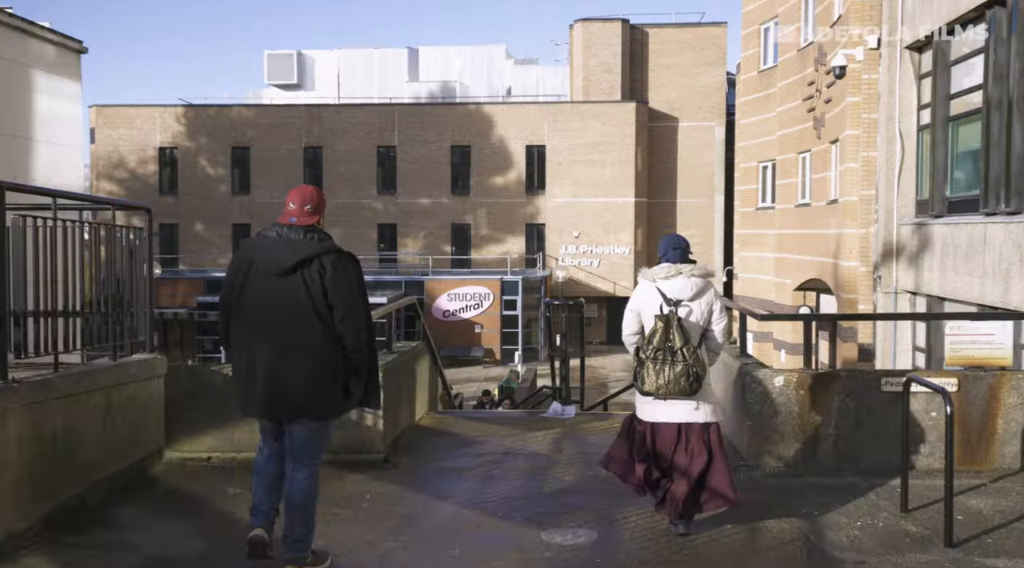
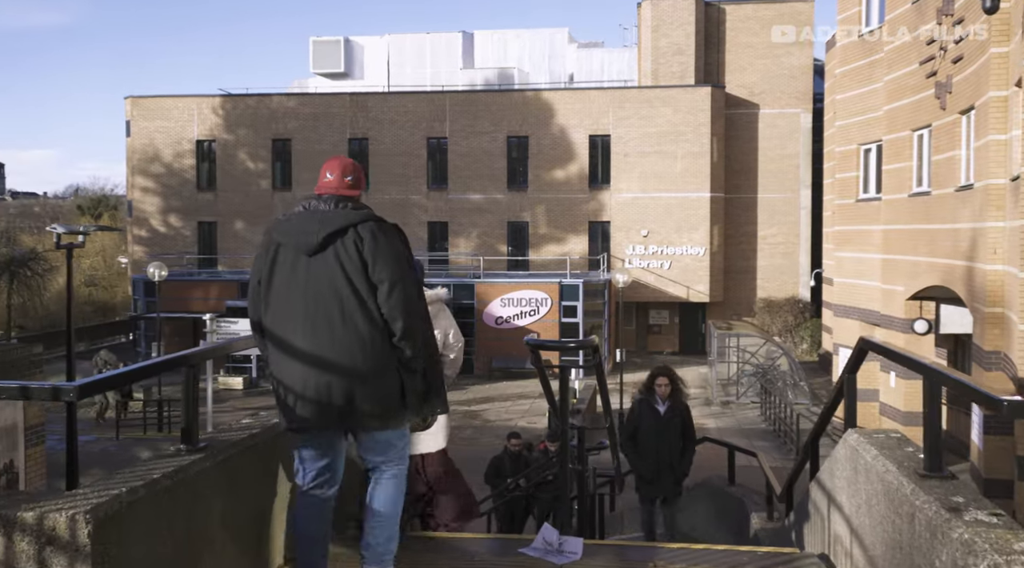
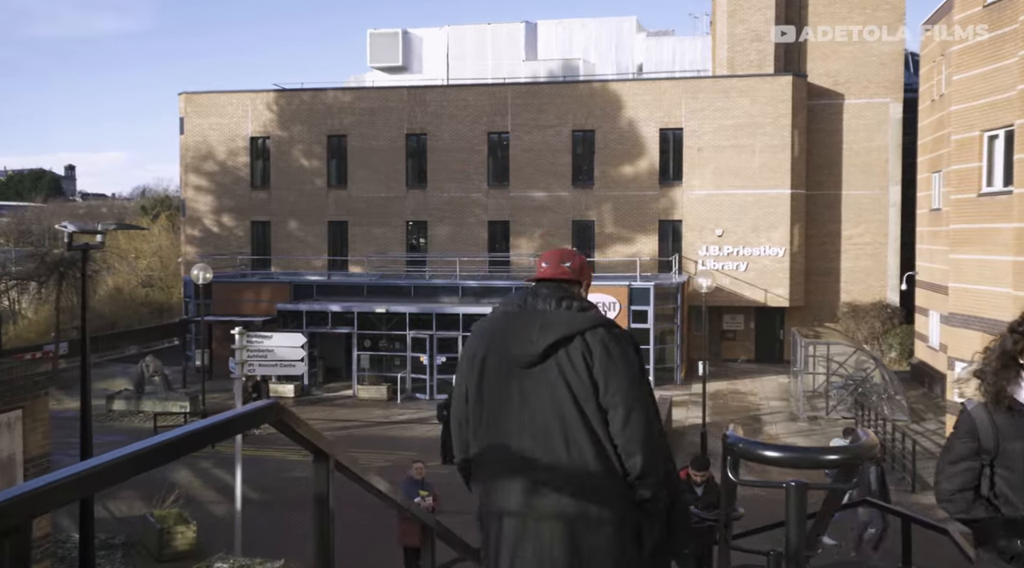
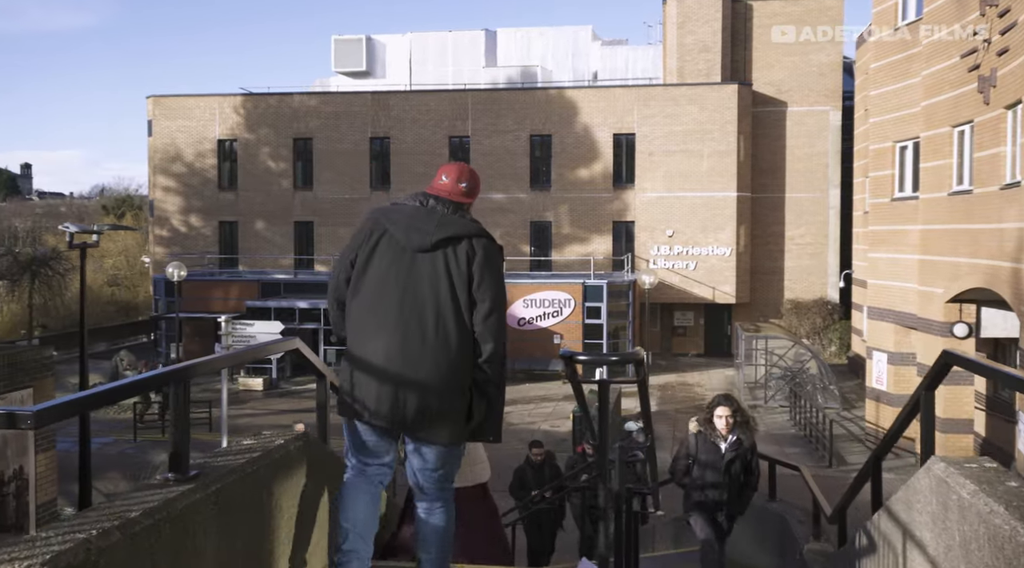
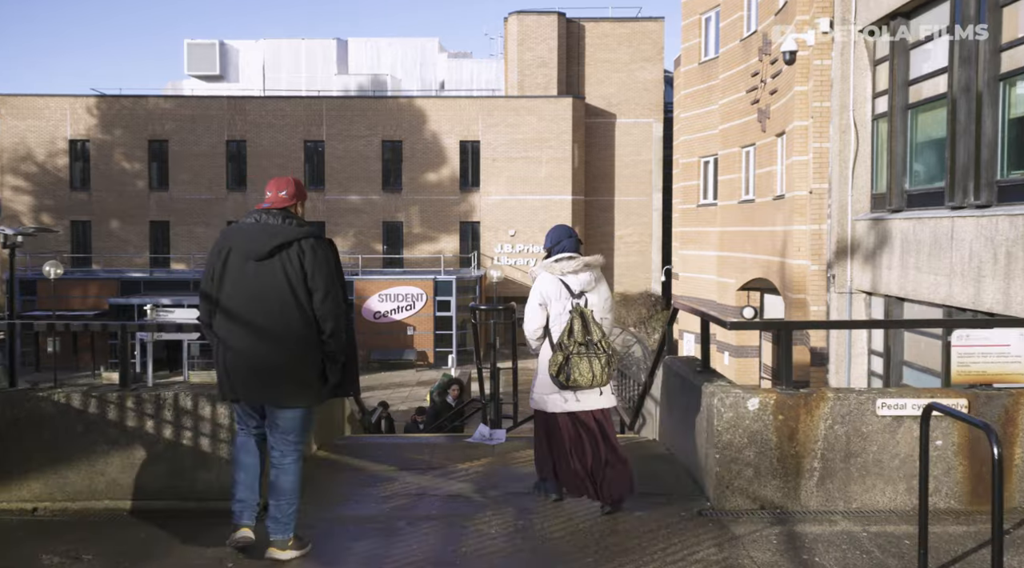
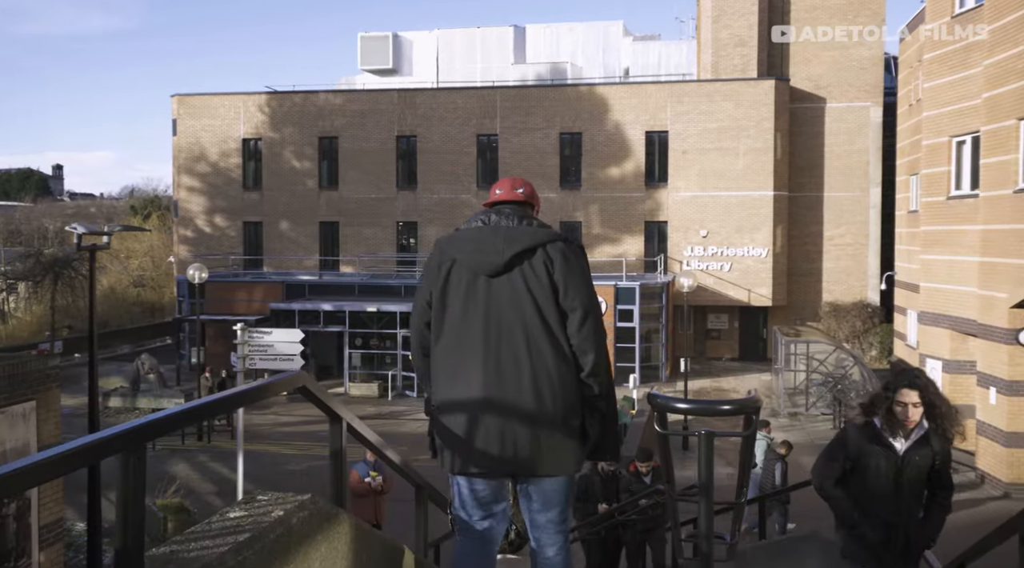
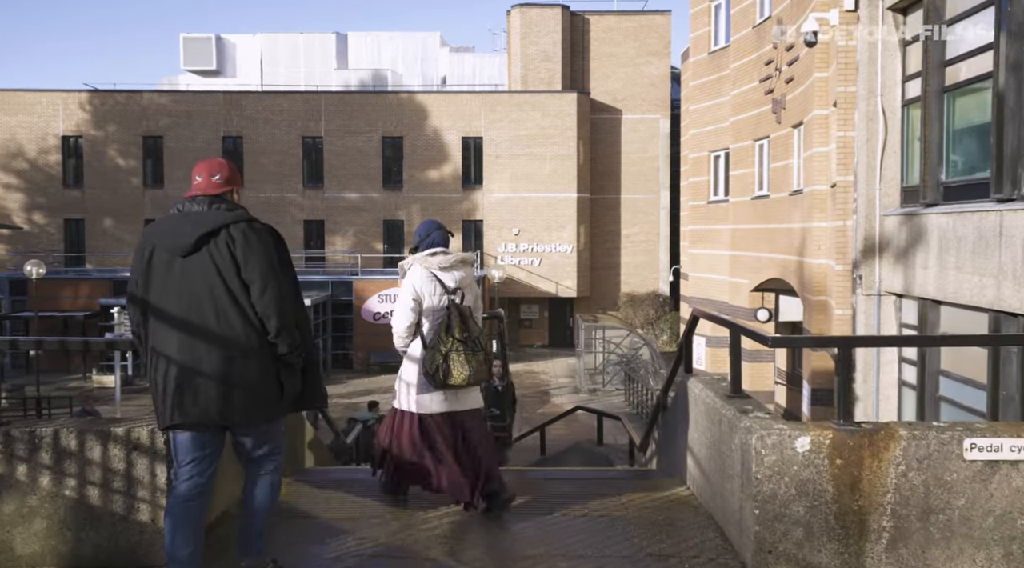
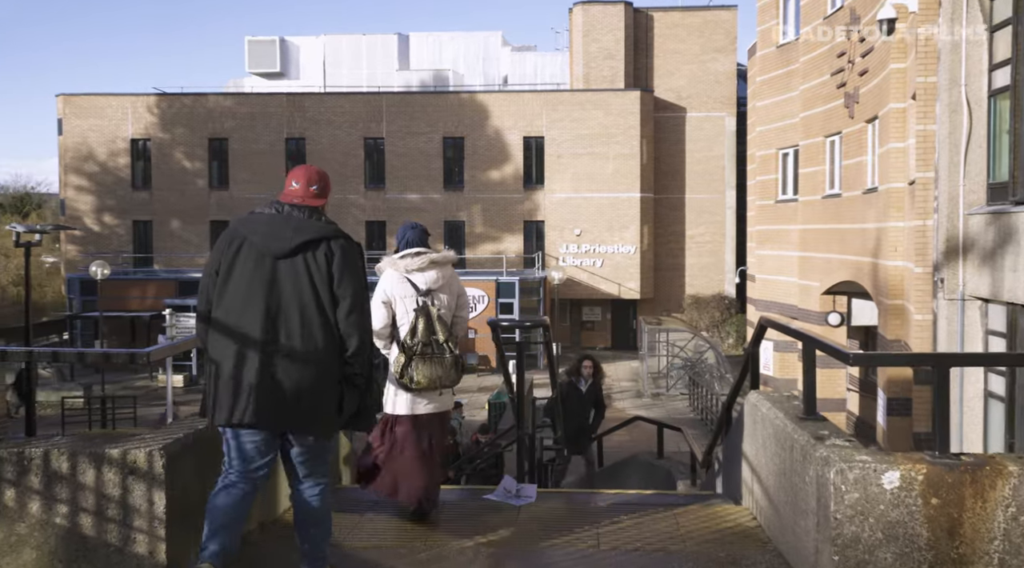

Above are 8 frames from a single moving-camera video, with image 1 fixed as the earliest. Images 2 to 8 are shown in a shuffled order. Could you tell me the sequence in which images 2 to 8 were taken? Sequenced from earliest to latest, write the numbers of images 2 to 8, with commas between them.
5, 7, 8, 2, 4, 6, 3
